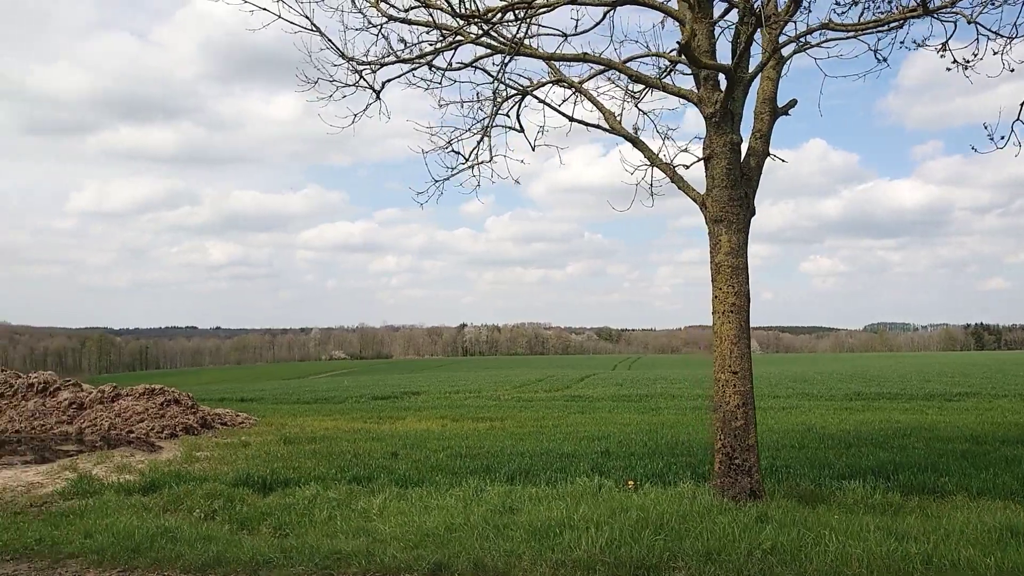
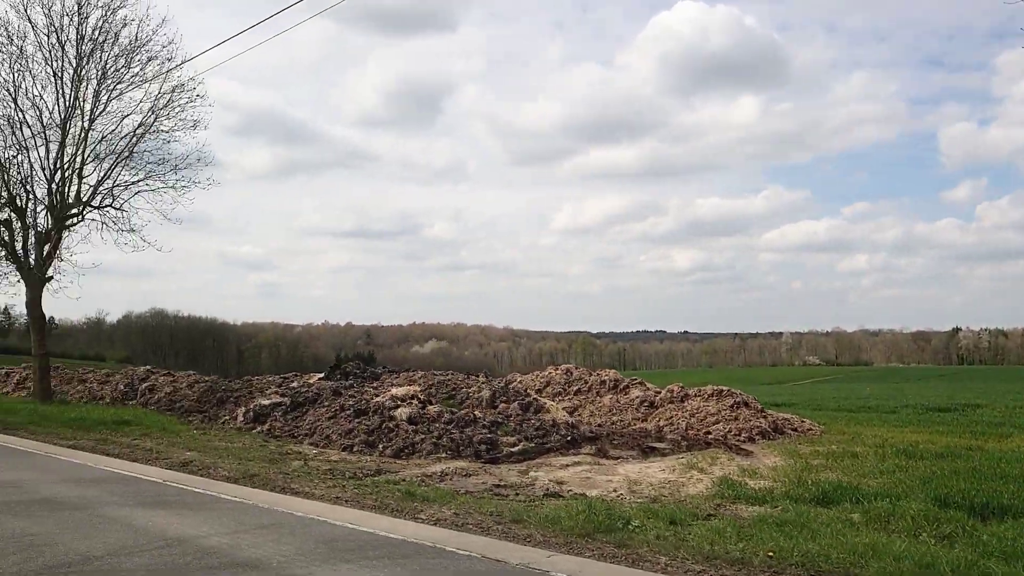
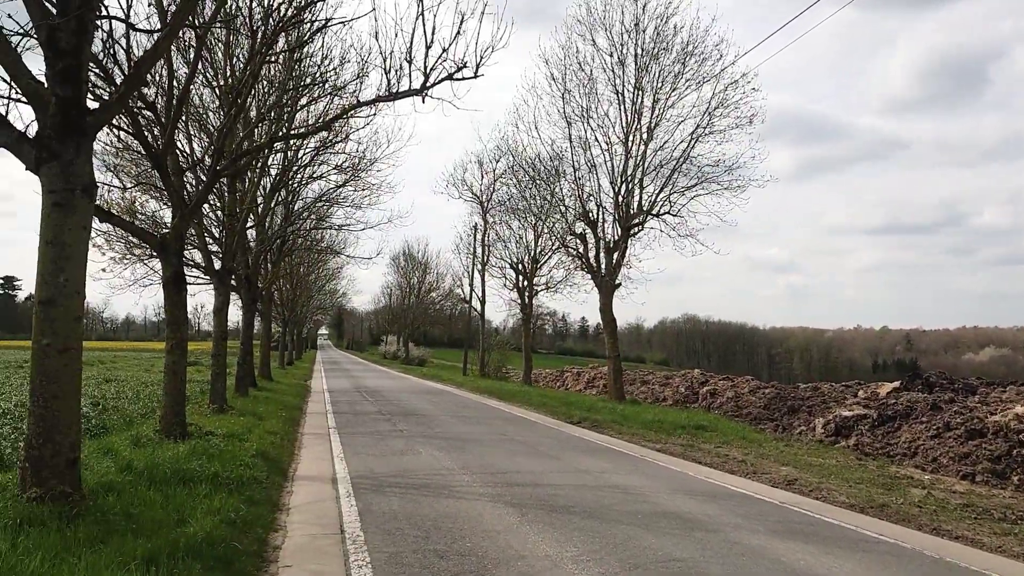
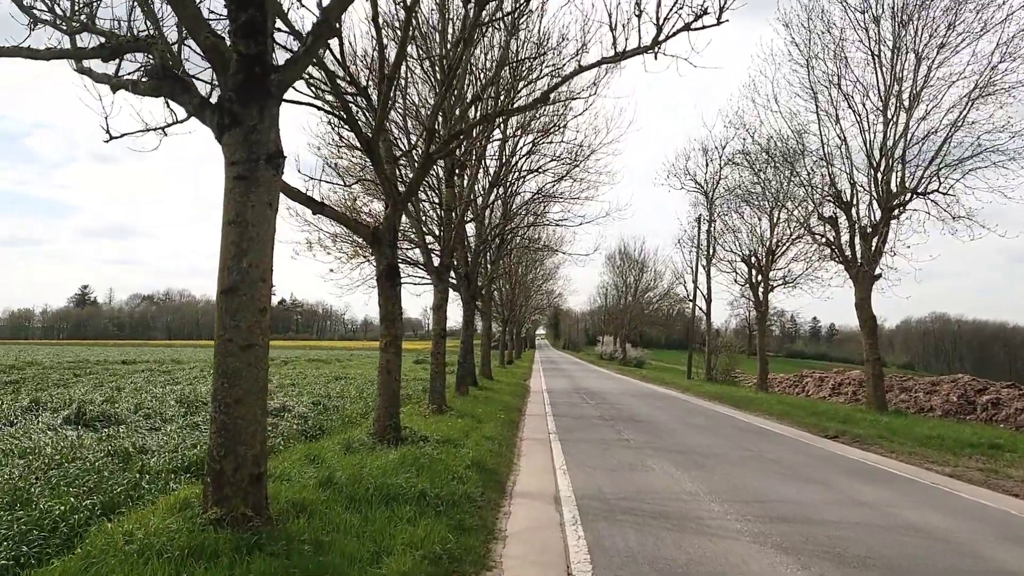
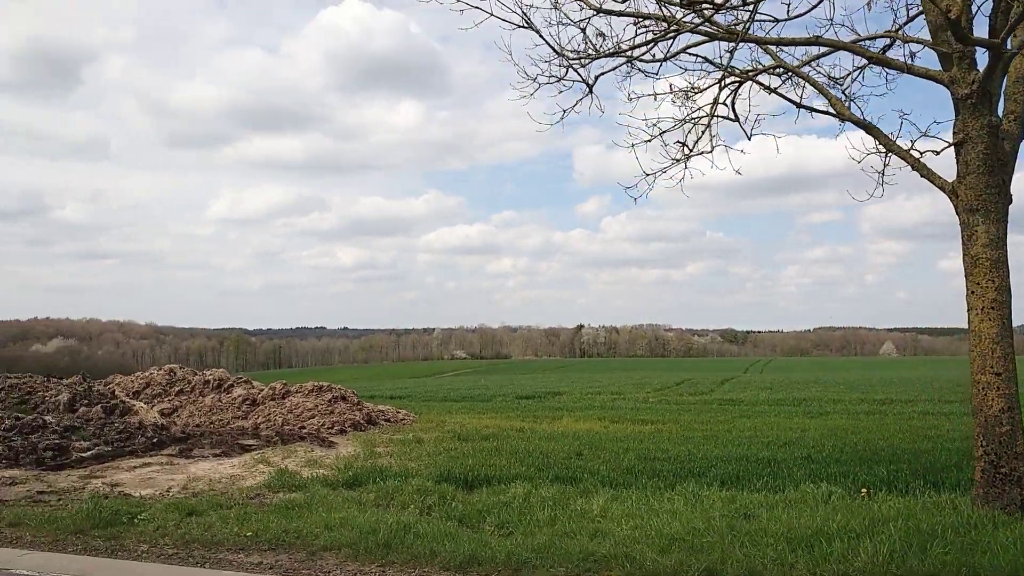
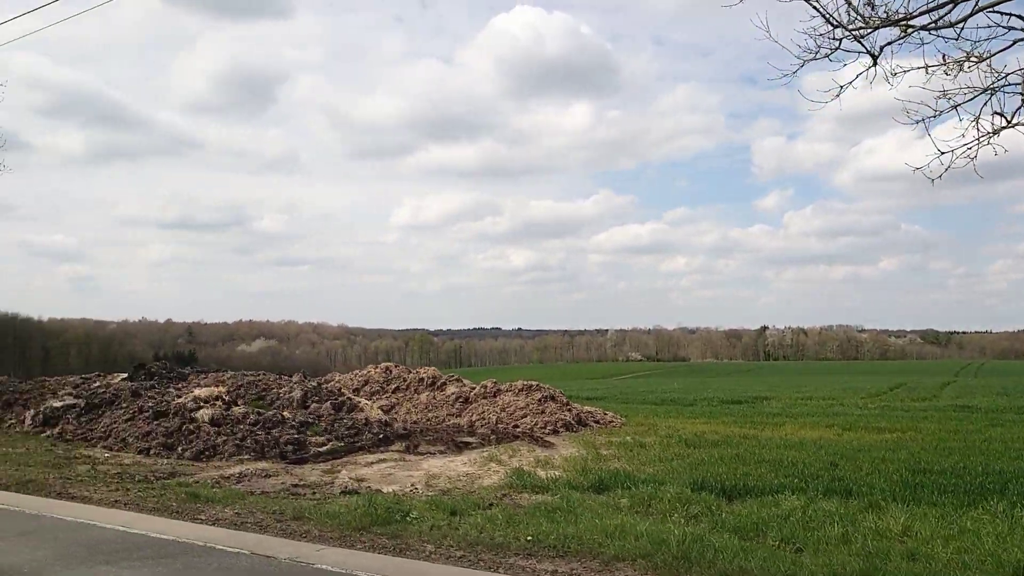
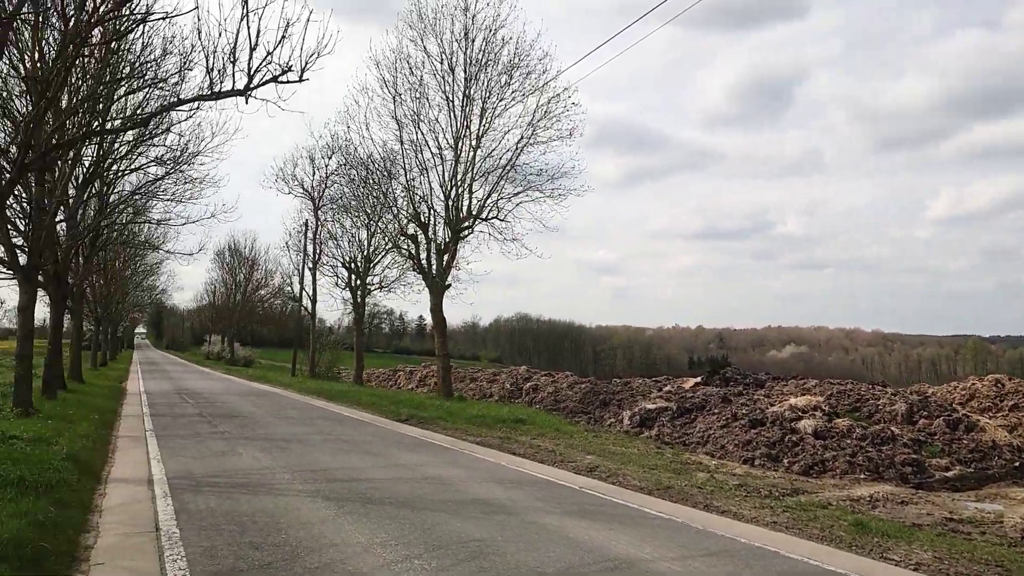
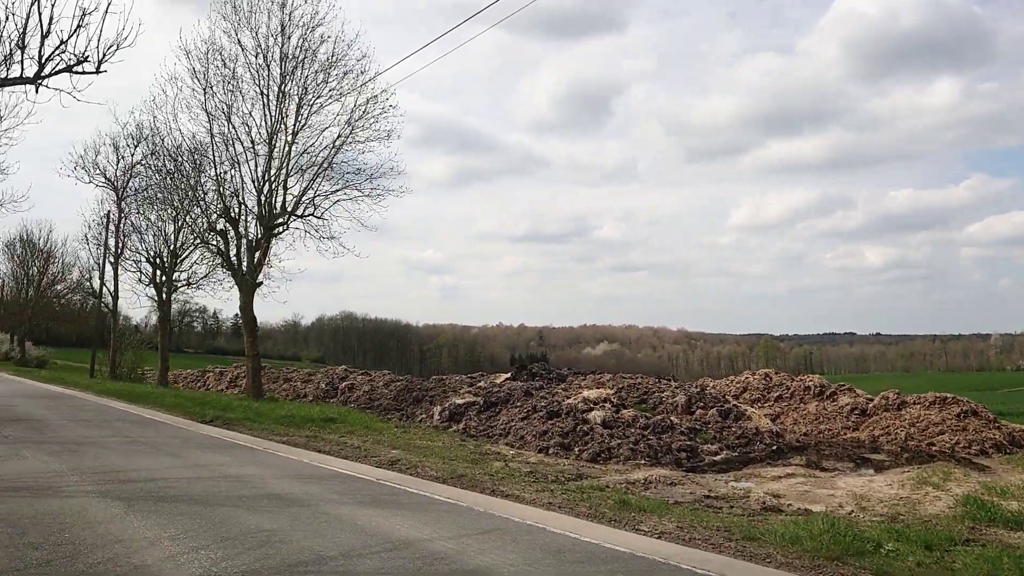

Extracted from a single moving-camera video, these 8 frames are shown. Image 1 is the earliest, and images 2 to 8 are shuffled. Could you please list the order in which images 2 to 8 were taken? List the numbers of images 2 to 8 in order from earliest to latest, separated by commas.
5, 6, 2, 8, 7, 3, 4
